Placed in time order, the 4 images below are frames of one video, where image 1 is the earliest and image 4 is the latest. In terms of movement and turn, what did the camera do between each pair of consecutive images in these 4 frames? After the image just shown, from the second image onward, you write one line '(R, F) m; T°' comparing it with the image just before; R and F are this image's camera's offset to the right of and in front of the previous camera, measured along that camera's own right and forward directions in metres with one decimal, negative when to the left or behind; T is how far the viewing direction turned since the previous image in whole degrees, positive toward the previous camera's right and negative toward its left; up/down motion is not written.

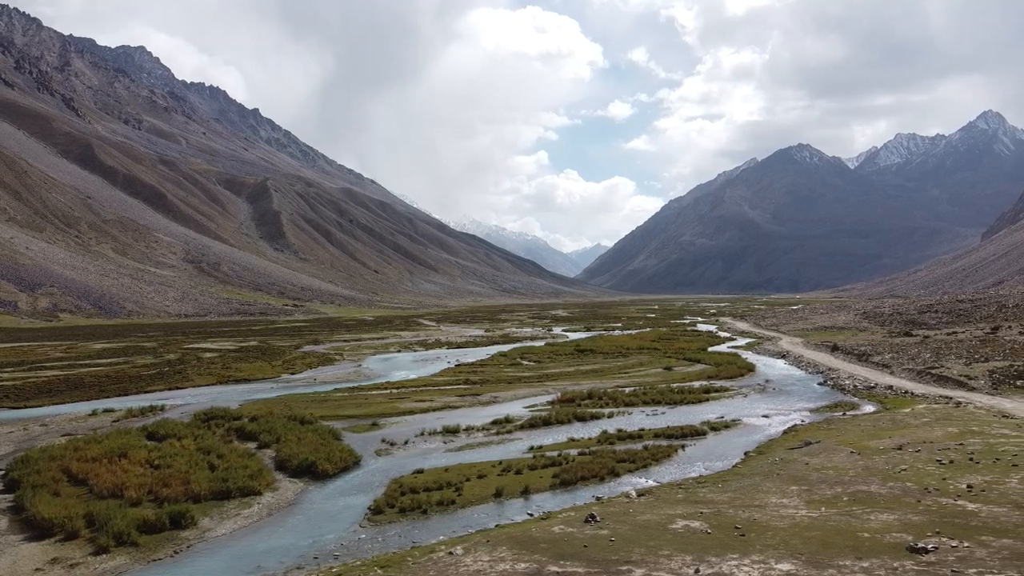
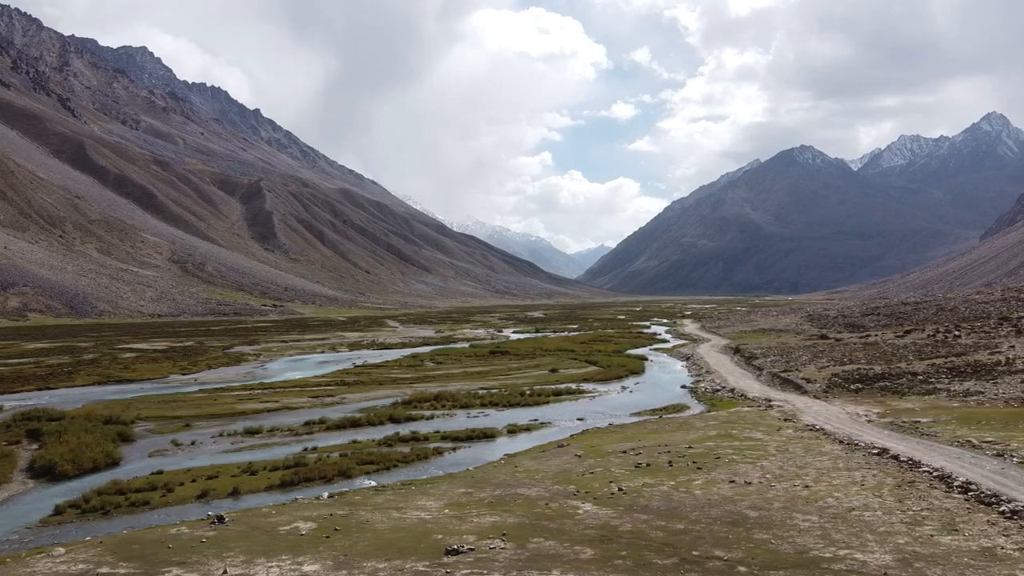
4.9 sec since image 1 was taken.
(+11.4, -0.2) m; 0°
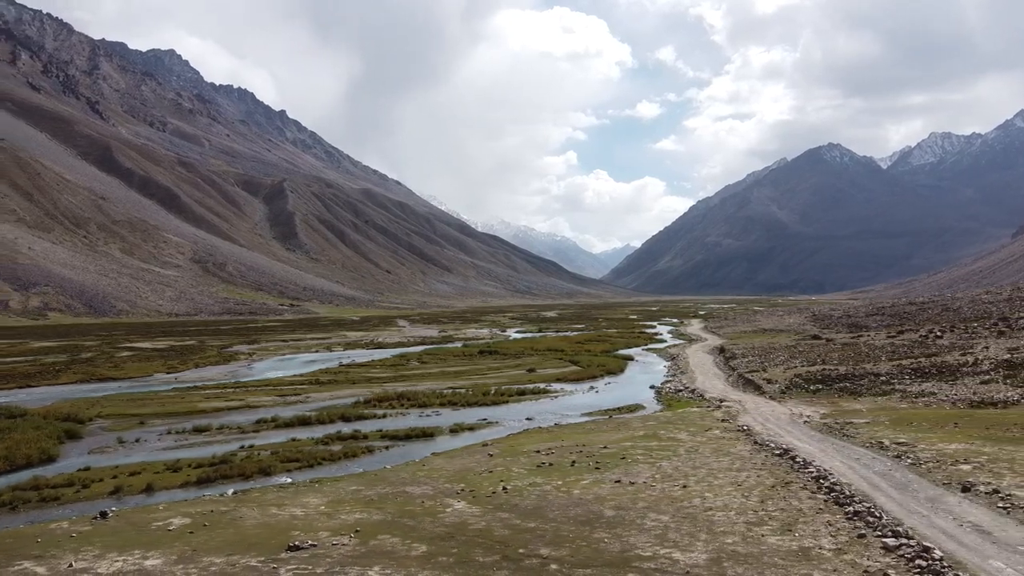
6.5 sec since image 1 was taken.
(+4.5, -0.1) m; -2°
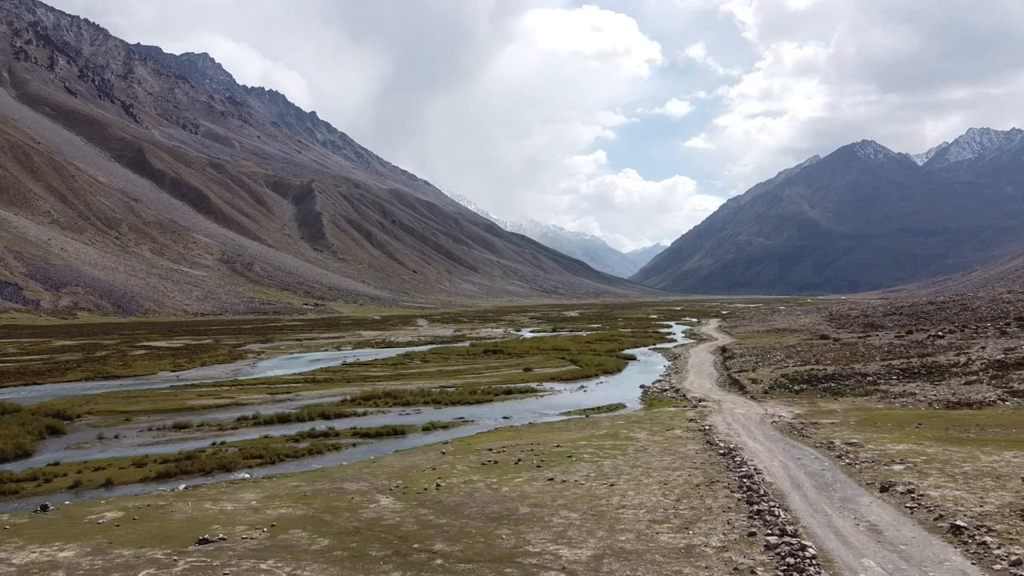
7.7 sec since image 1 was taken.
(+3.1, -0.1) m; -2°
